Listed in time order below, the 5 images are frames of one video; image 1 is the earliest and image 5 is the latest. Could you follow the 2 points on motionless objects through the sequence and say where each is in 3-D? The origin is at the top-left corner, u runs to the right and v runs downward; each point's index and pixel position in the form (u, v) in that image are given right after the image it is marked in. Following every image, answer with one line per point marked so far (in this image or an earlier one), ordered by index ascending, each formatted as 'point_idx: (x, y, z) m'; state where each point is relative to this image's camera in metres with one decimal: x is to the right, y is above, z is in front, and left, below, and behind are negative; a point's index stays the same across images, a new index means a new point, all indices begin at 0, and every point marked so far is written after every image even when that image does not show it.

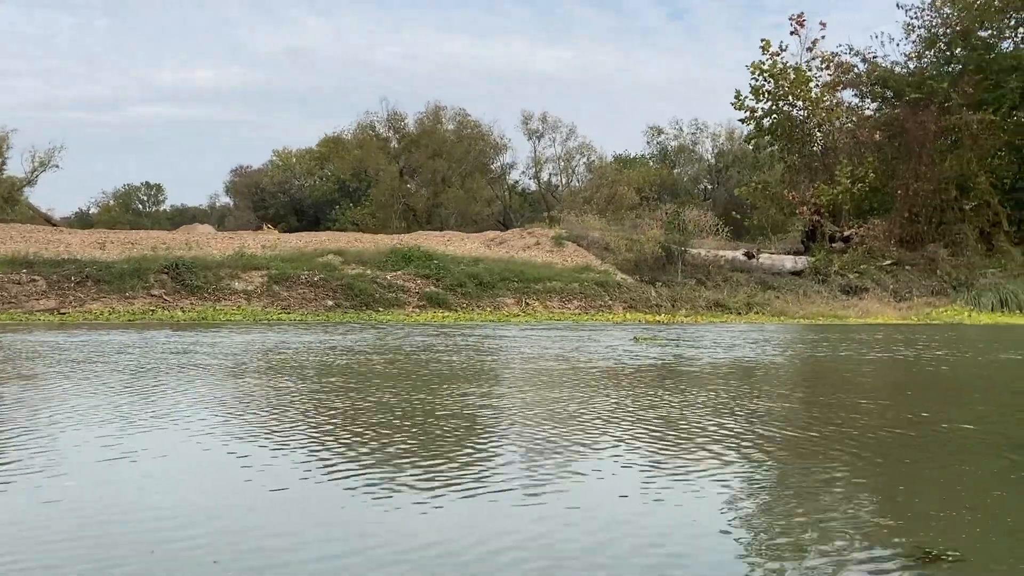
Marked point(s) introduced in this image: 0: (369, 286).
0: (-3.2, 0.0, +19.3) m
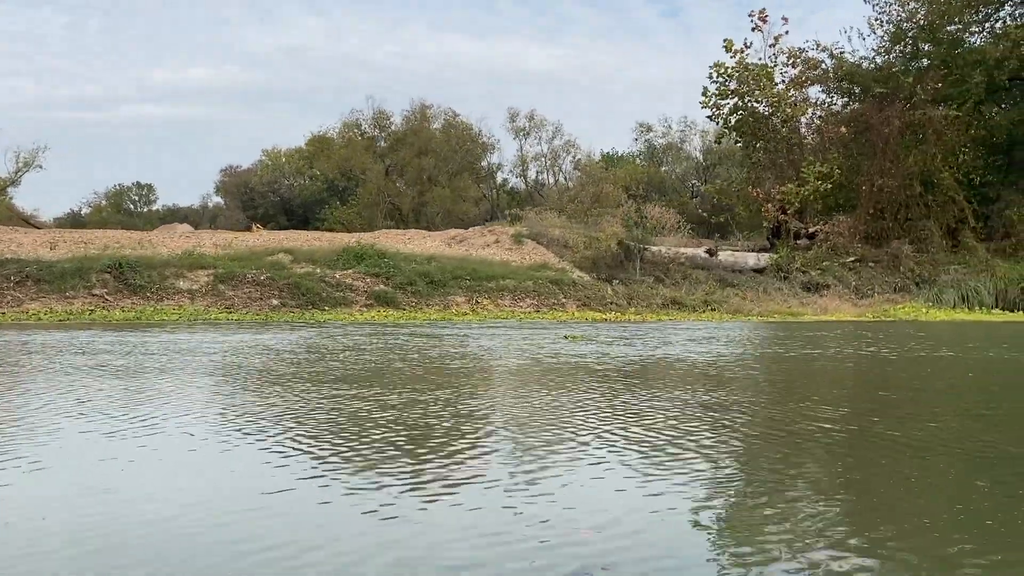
0: (-4.3, +0.1, +19.1) m
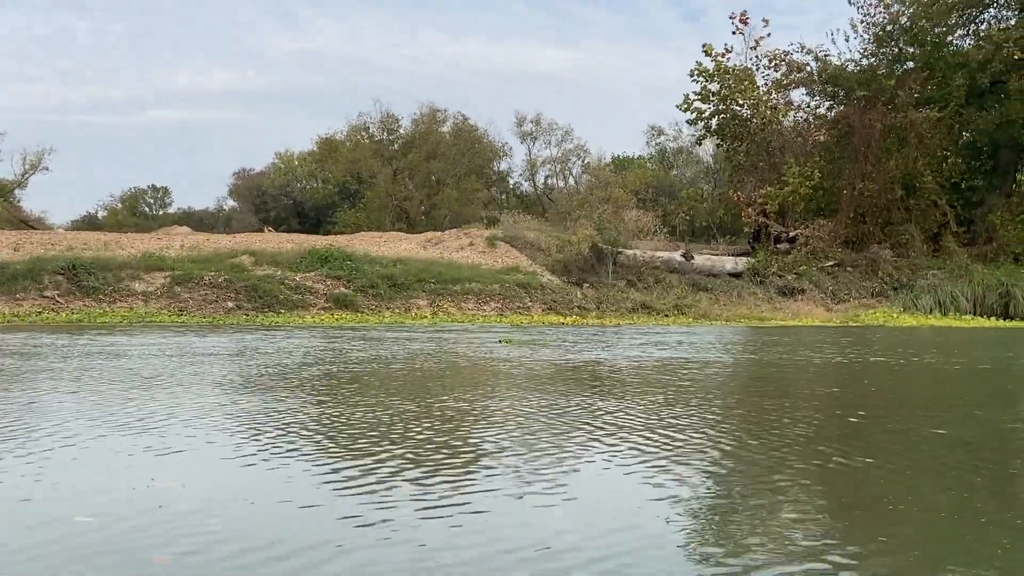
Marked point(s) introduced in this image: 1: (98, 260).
0: (-5.2, 0.0, +18.9) m
1: (-9.0, +0.6, +18.9) m
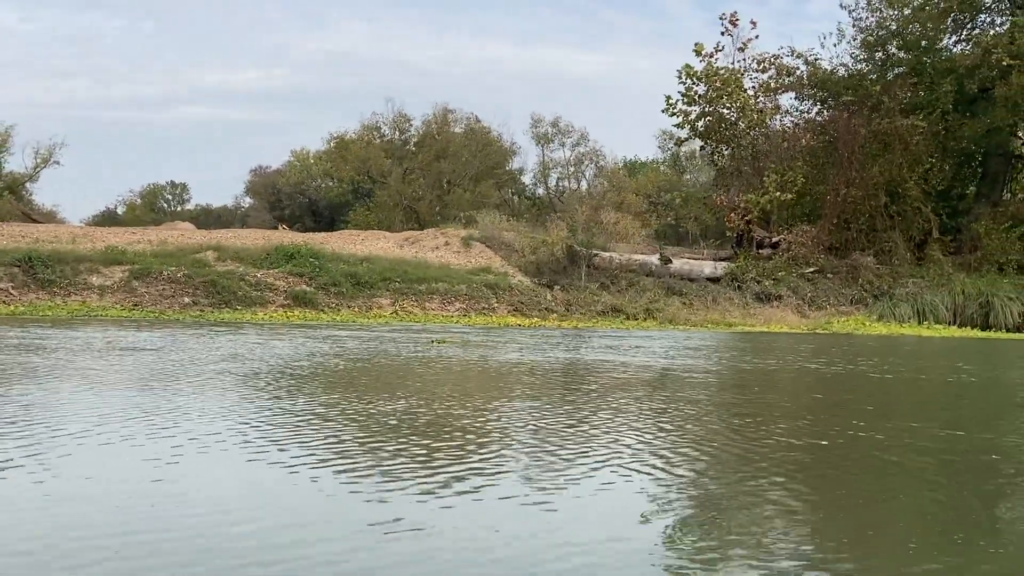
0: (-6.0, +0.1, +18.8) m
1: (-9.8, +0.7, +18.8) m
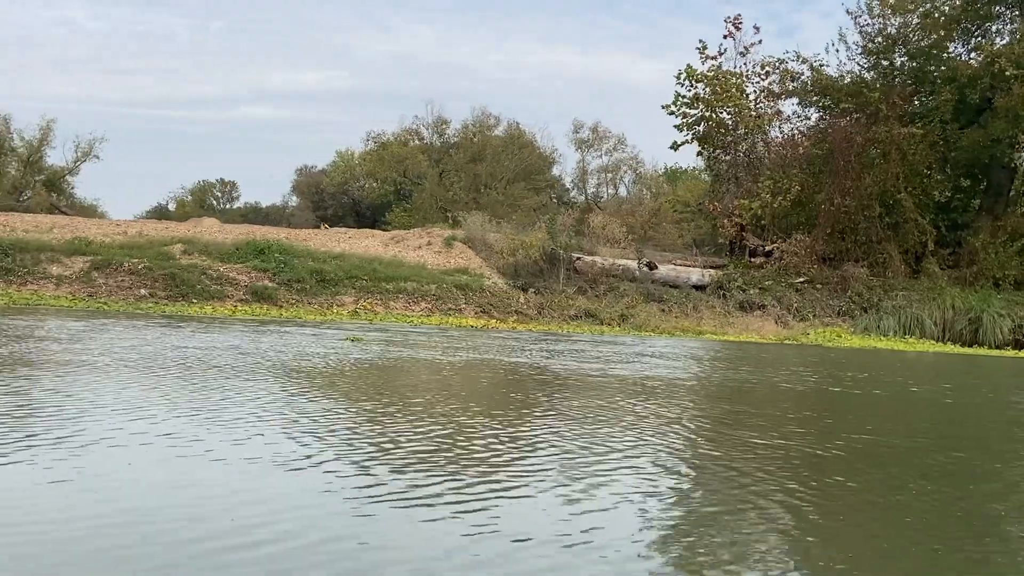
0: (-6.8, +0.2, +18.7) m
1: (-10.6, +1.0, +18.9) m
